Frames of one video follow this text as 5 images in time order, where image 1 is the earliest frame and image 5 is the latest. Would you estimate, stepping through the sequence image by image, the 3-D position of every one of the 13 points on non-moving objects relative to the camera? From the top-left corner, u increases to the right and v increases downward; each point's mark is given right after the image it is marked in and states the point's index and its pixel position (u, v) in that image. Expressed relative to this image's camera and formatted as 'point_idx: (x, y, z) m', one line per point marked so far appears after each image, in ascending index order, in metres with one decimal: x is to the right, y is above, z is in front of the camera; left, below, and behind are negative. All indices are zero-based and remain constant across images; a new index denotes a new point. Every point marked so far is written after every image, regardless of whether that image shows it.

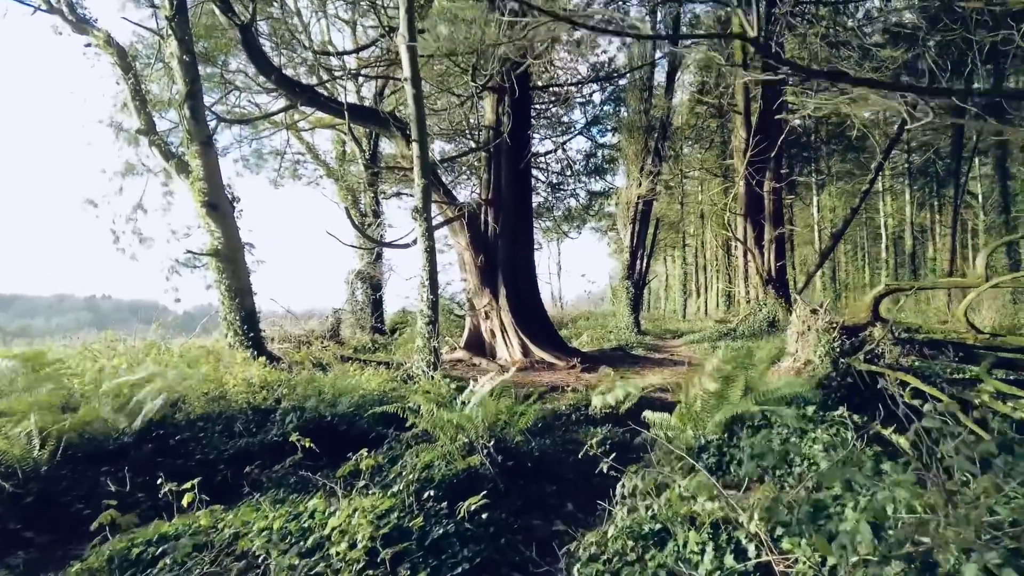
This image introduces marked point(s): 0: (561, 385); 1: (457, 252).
0: (+0.7, -1.2, +8.1) m
1: (-1.0, +0.6, +11.1) m
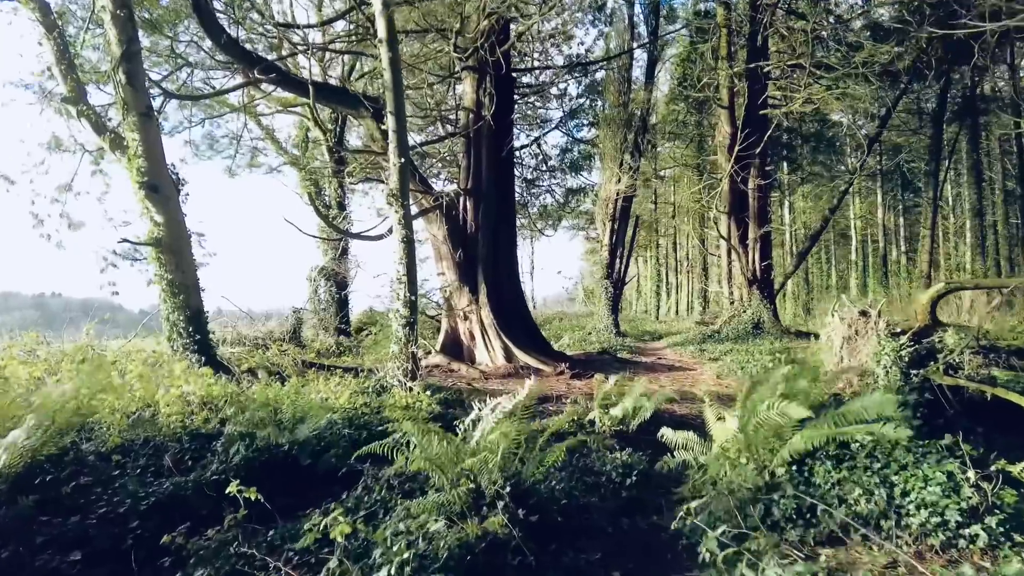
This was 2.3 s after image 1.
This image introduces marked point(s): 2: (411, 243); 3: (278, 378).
0: (+0.6, -1.2, +7.2) m
1: (-1.3, +0.7, +10.1) m
2: (-1.0, +0.4, +6.3) m
3: (-2.7, -1.0, +7.3) m
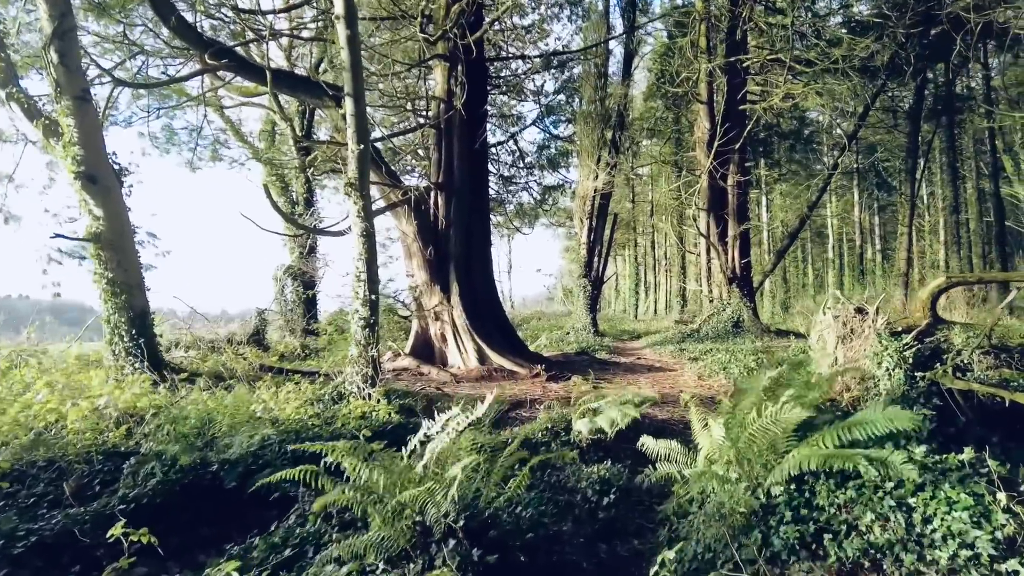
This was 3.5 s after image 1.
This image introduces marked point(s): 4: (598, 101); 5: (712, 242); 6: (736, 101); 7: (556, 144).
0: (+0.3, -1.2, +6.8) m
1: (-1.7, +0.7, +9.6) m
2: (-1.3, +0.5, +5.8) m
3: (-3.0, -1.0, +6.8) m
4: (+2.3, +5.0, +17.1) m
5: (+5.0, +1.2, +16.1) m
6: (+5.7, +4.8, +16.1) m
7: (+1.1, +3.4, +15.3) m
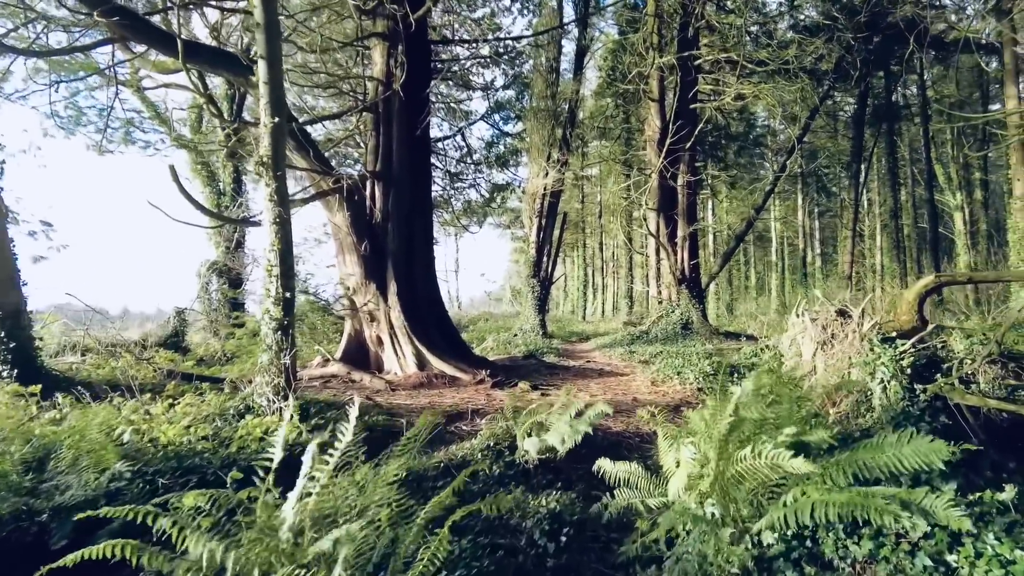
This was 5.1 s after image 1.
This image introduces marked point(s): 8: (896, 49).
0: (-0.3, -1.2, +6.1) m
1: (-2.5, +0.7, +8.8) m
2: (-1.8, +0.5, +5.0) m
3: (-3.6, -1.0, +5.8) m
4: (+1.0, +5.0, +16.5) m
5: (+3.7, +1.1, +15.8) m
6: (+4.4, +4.7, +15.9) m
7: (-0.2, +3.4, +14.7) m
8: (+10.7, +6.6, +17.7) m
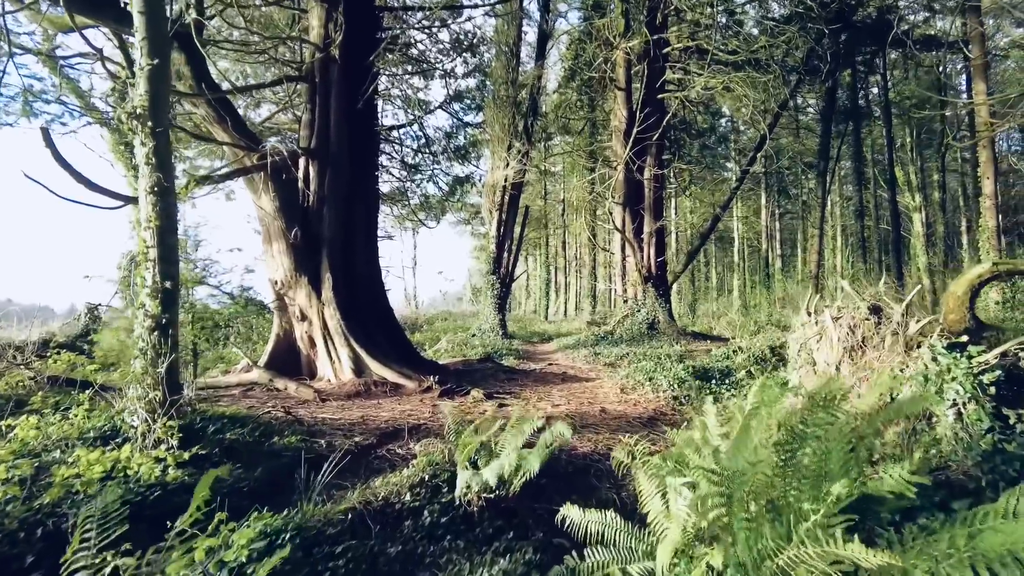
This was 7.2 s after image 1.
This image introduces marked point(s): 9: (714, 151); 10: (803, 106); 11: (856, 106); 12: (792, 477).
0: (-0.7, -1.1, +5.1) m
1: (-3.0, +0.8, +7.7) m
2: (-2.1, +0.6, +4.0) m
3: (-4.0, -0.9, +4.7) m
4: (0.0, +5.0, +15.6) m
5: (+2.7, +1.2, +15.0) m
6: (+3.4, +4.8, +15.1) m
7: (-1.1, +3.5, +13.7) m
8: (+9.6, +6.6, +17.3) m
9: (+6.4, +4.3, +20.1) m
10: (+9.1, +5.8, +19.9) m
11: (+10.9, +5.8, +20.2) m
12: (+1.1, -0.7, +2.6) m
